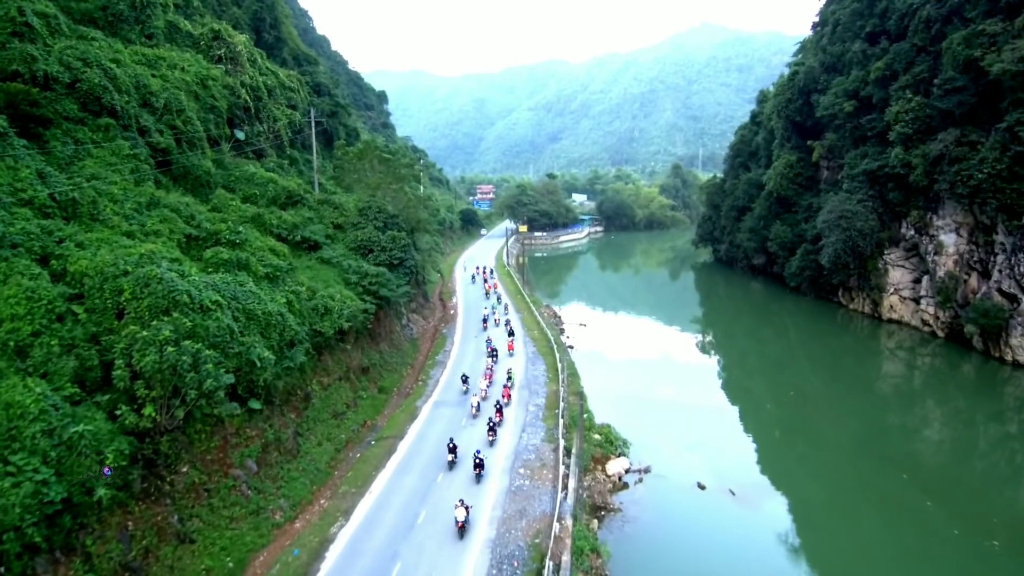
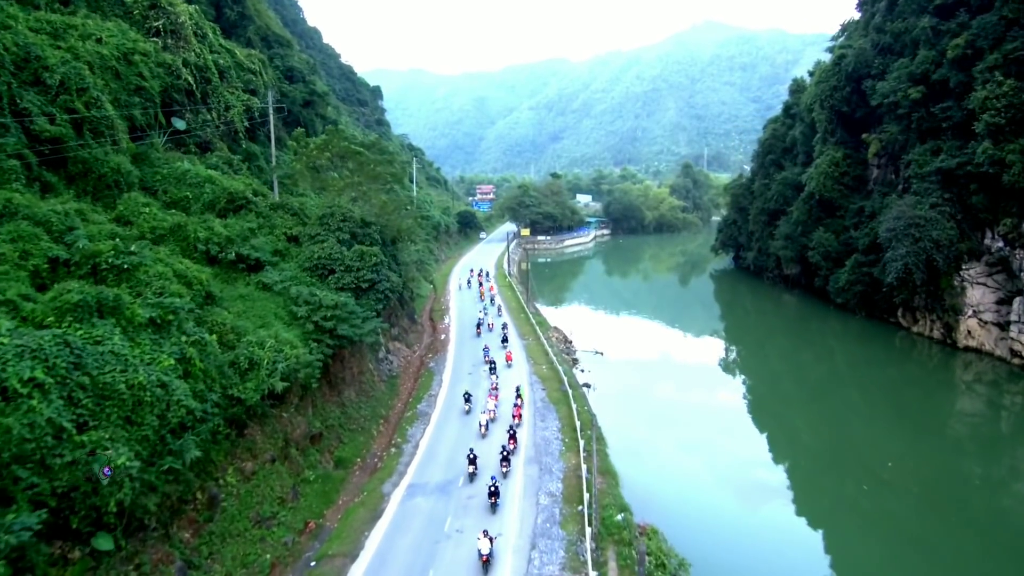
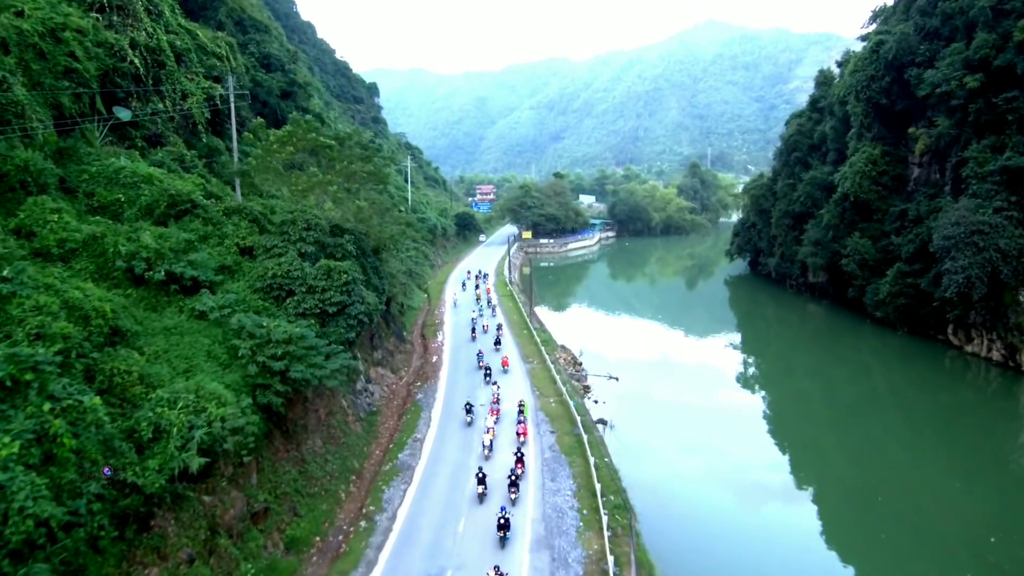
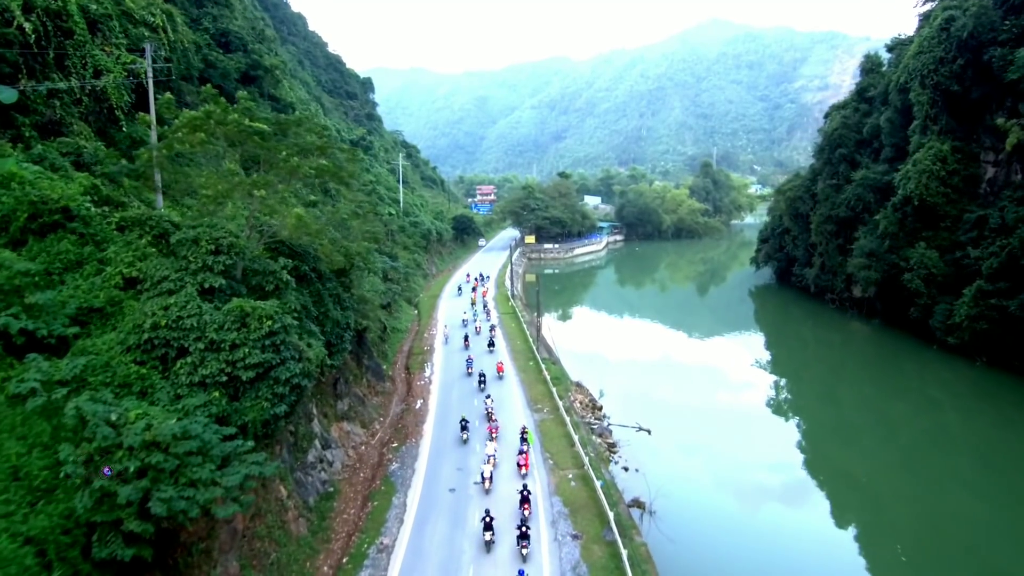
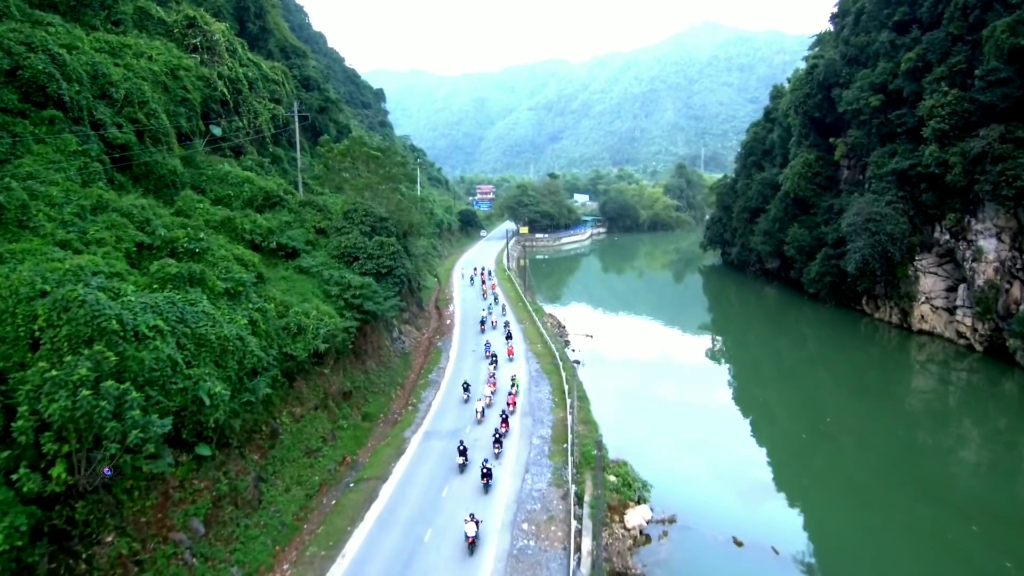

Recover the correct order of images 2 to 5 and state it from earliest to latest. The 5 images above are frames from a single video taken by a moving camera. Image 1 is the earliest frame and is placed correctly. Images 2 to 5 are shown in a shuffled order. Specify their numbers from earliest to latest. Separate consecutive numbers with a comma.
5, 2, 3, 4
